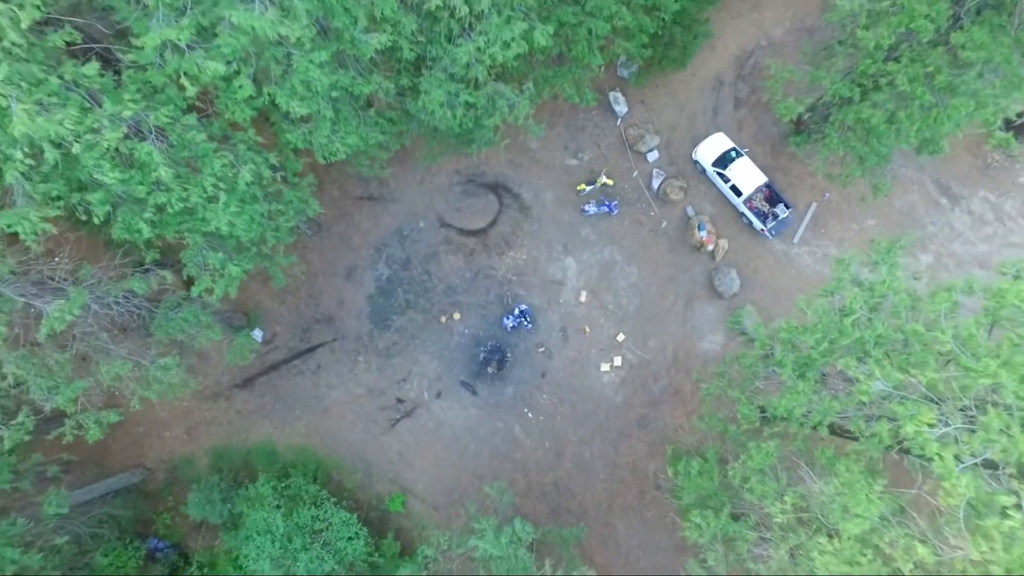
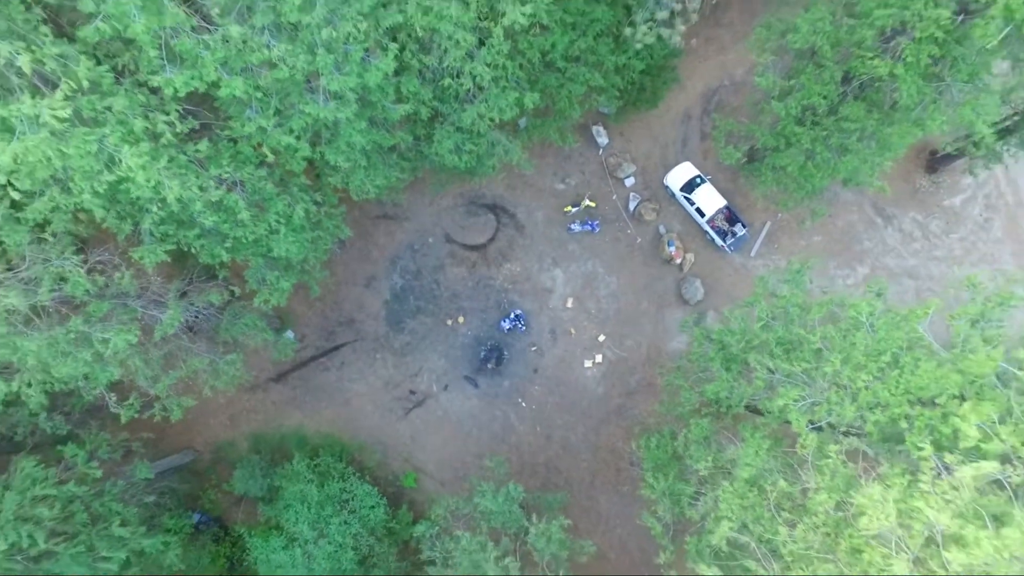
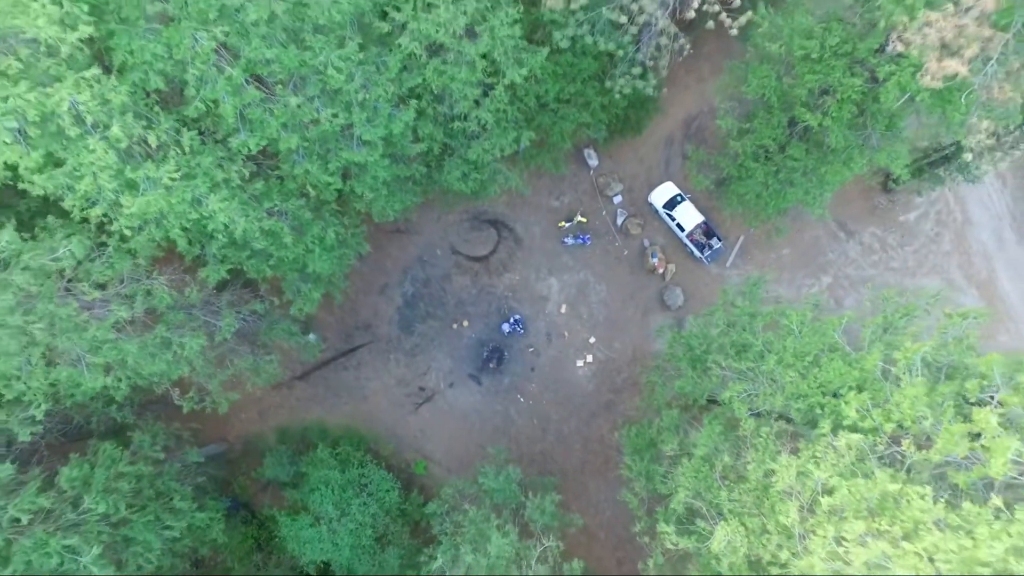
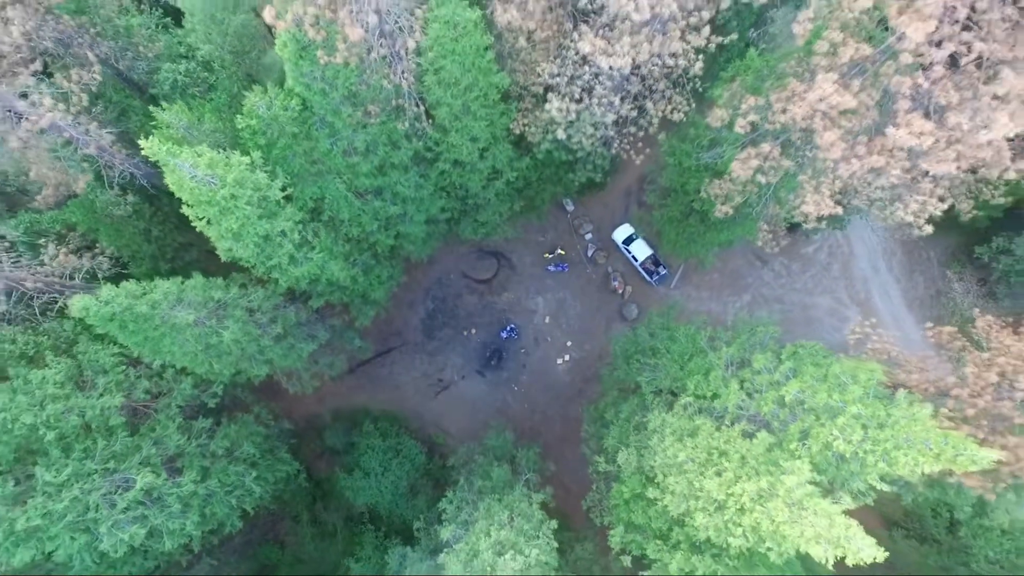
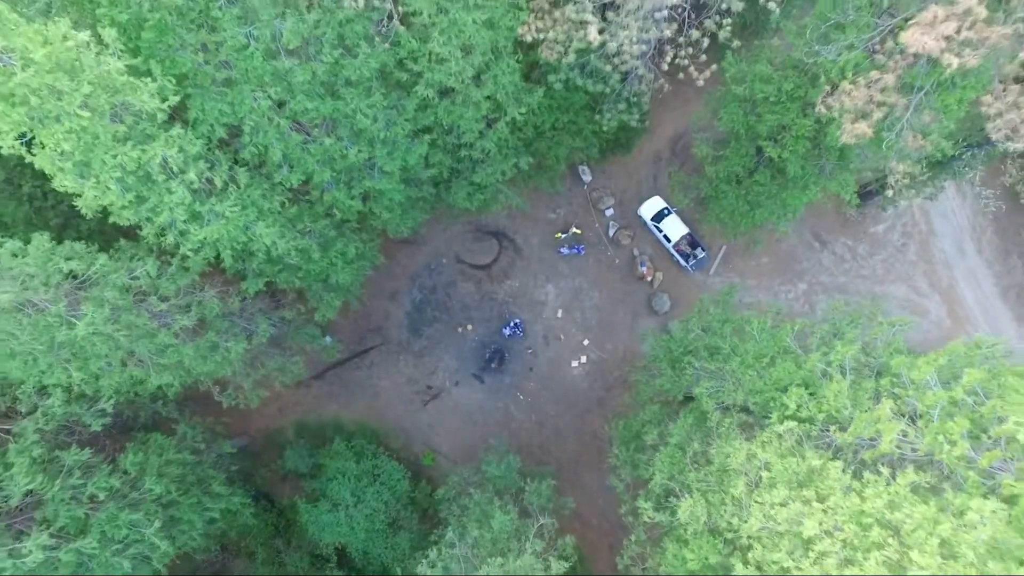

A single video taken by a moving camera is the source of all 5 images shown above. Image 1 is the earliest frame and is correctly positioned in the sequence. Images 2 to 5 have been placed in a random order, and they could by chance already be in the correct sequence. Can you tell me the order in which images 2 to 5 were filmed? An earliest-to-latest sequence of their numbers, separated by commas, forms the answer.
2, 3, 5, 4
